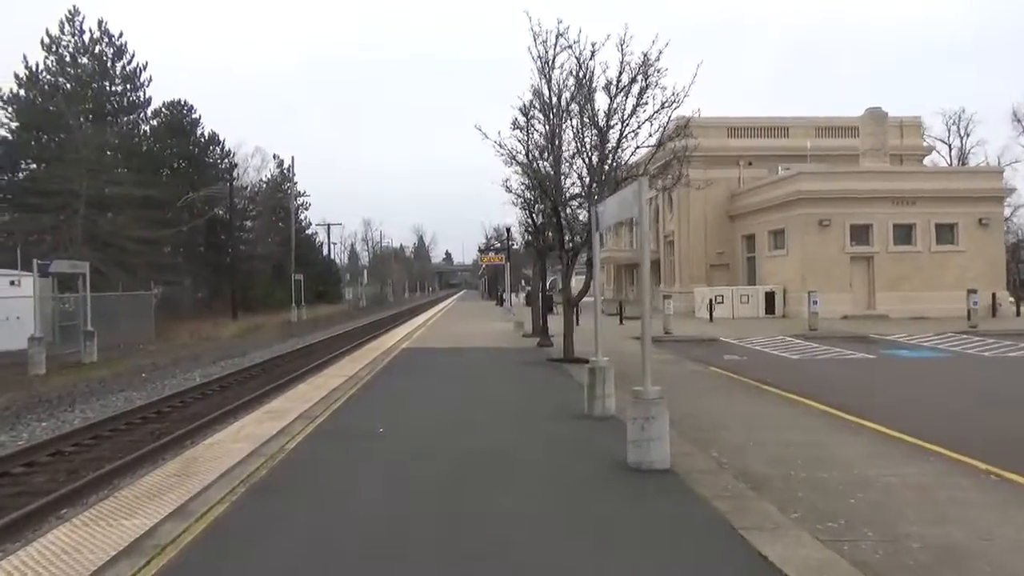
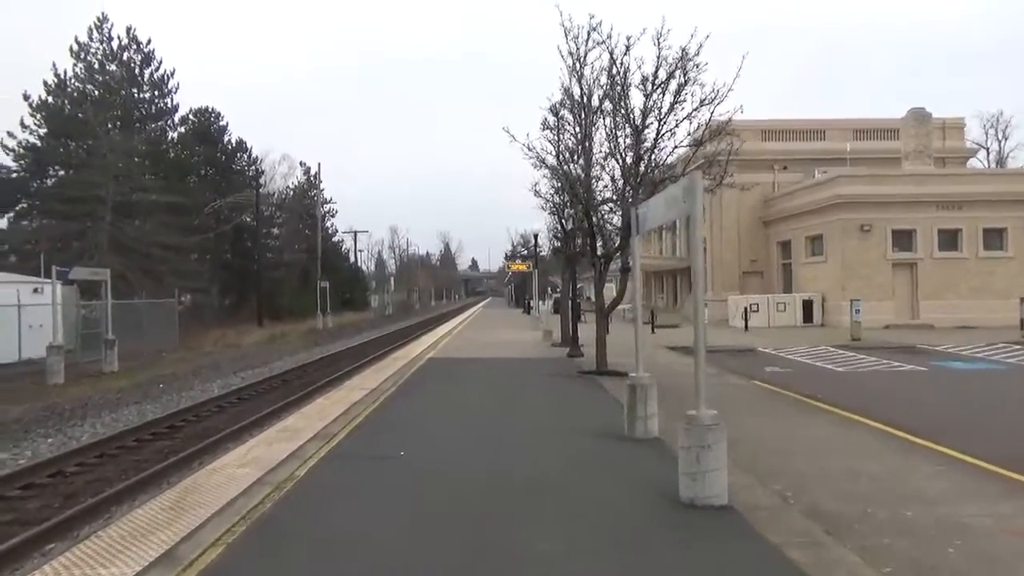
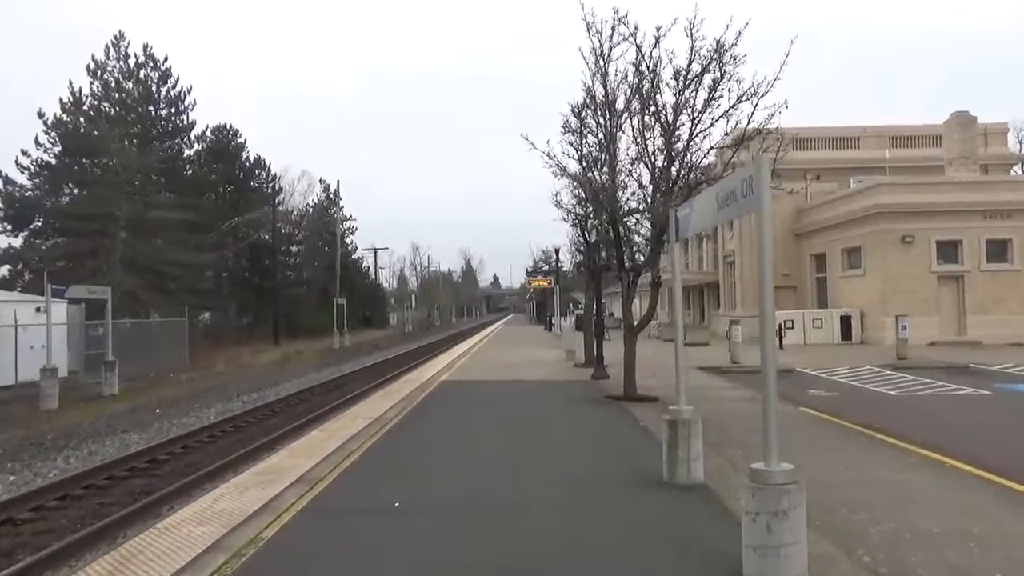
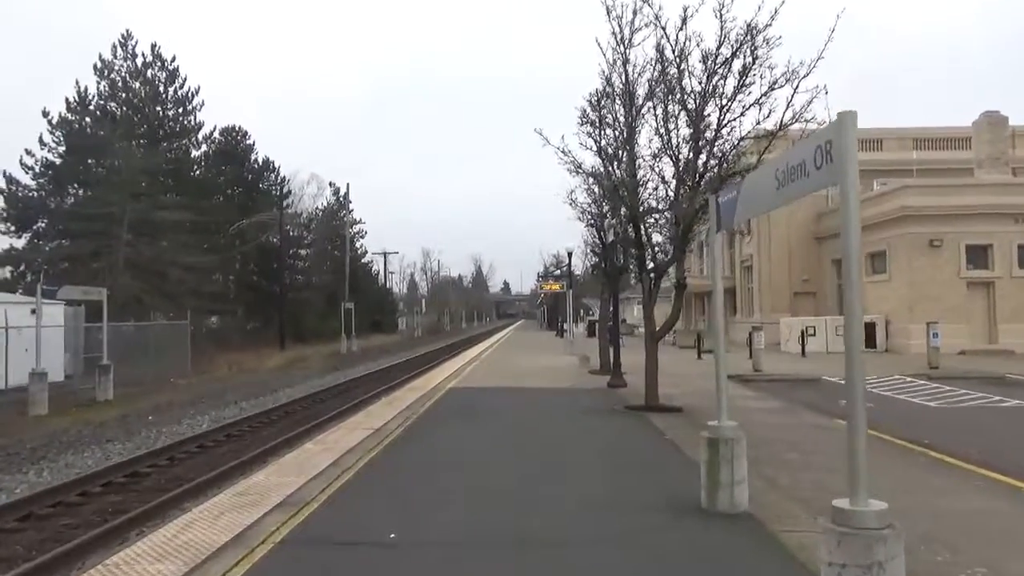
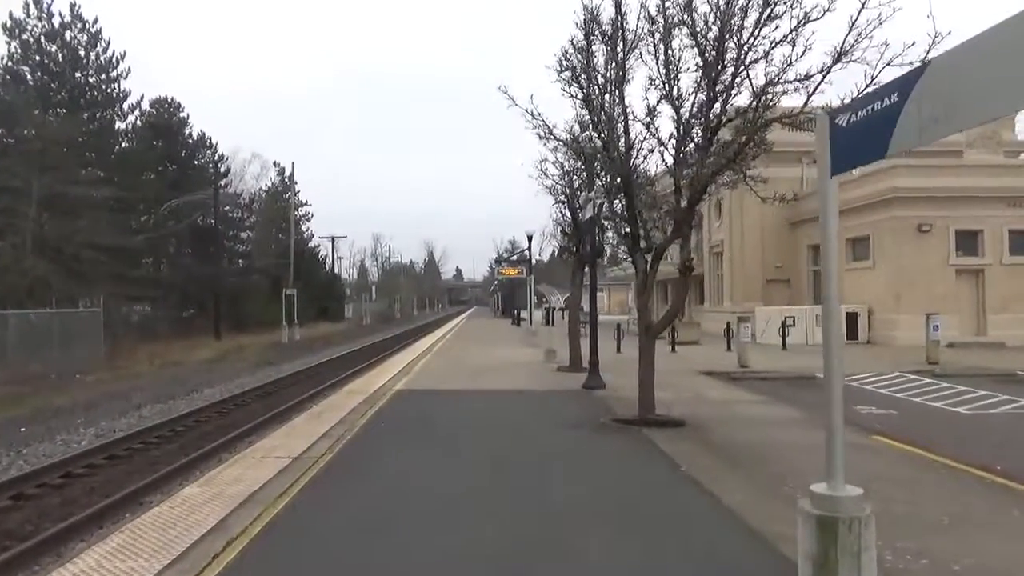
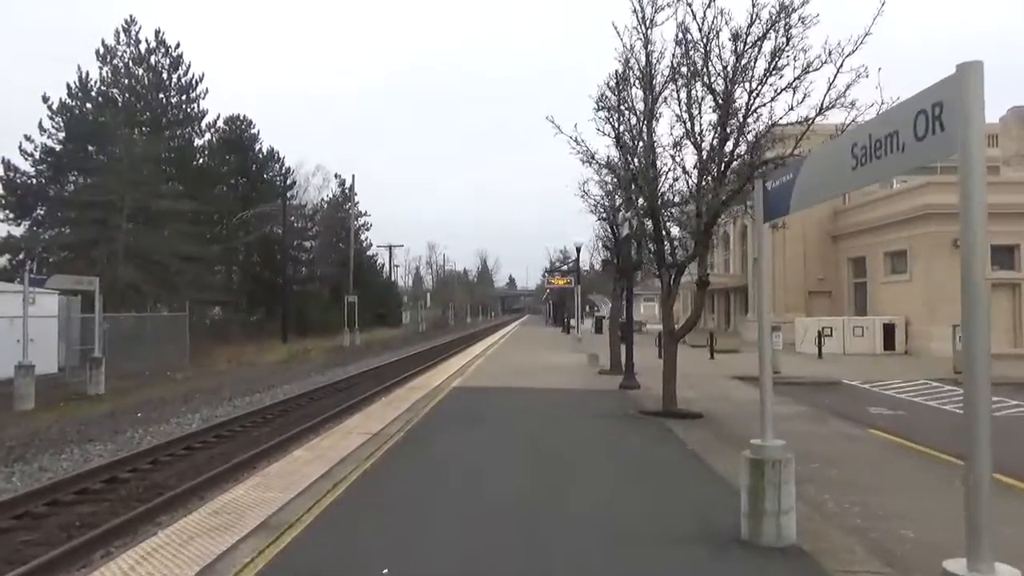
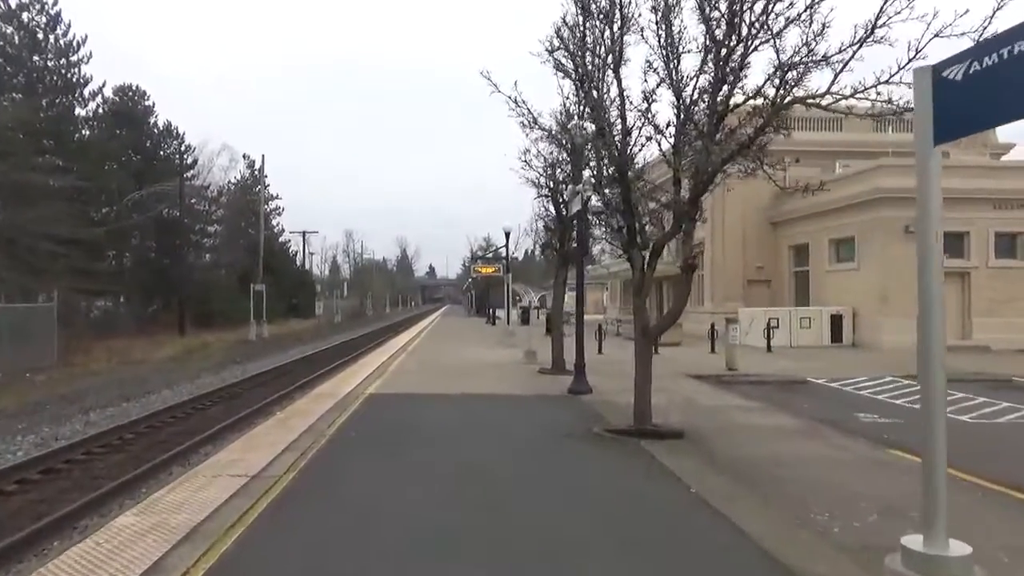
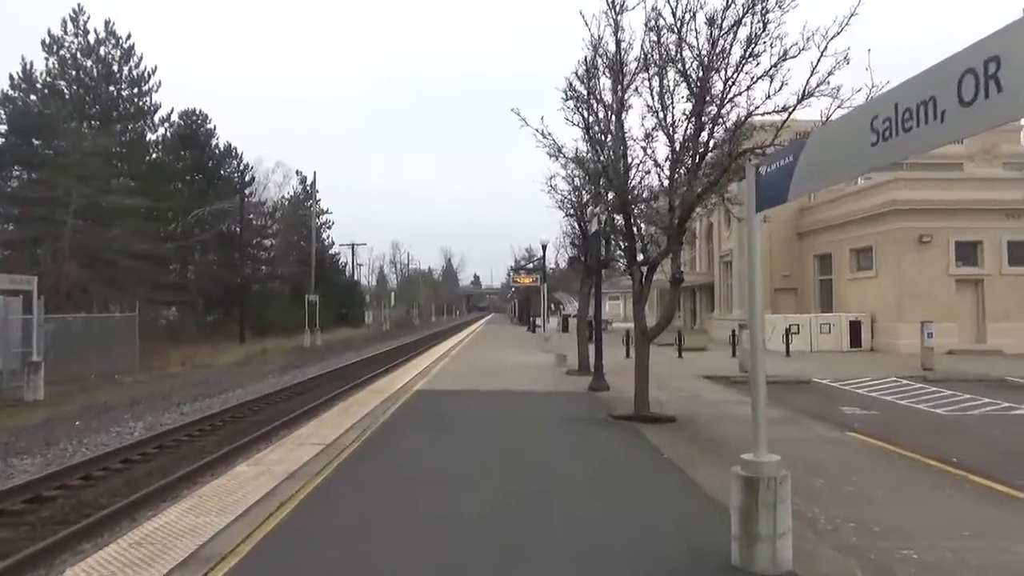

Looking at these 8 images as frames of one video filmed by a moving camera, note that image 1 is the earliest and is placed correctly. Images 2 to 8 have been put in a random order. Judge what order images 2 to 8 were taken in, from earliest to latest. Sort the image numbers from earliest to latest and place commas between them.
2, 3, 4, 6, 8, 5, 7
